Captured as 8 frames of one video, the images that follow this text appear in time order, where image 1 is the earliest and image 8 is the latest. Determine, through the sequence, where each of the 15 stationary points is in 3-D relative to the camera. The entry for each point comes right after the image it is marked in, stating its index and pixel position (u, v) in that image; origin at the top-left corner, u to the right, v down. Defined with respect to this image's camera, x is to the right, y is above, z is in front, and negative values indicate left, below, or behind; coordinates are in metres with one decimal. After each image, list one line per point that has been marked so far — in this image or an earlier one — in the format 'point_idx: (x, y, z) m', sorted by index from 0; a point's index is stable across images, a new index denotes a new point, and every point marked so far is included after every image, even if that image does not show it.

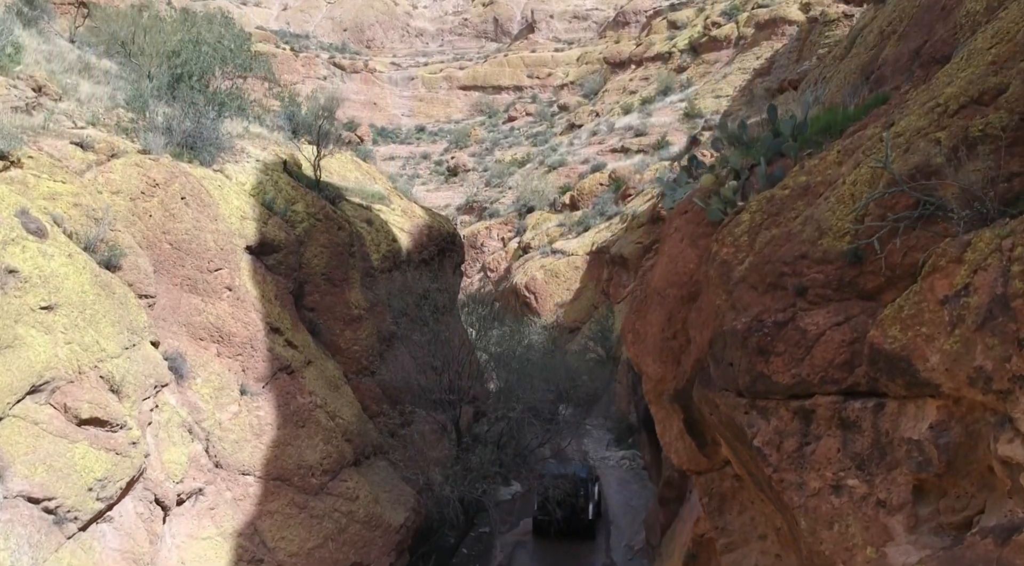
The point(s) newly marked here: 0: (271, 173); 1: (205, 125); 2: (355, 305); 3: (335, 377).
0: (-2.5, +1.1, +10.2) m
1: (-3.0, +1.6, +9.8) m
2: (-1.6, -0.2, +10.2) m
3: (-1.7, -0.9, +9.3) m
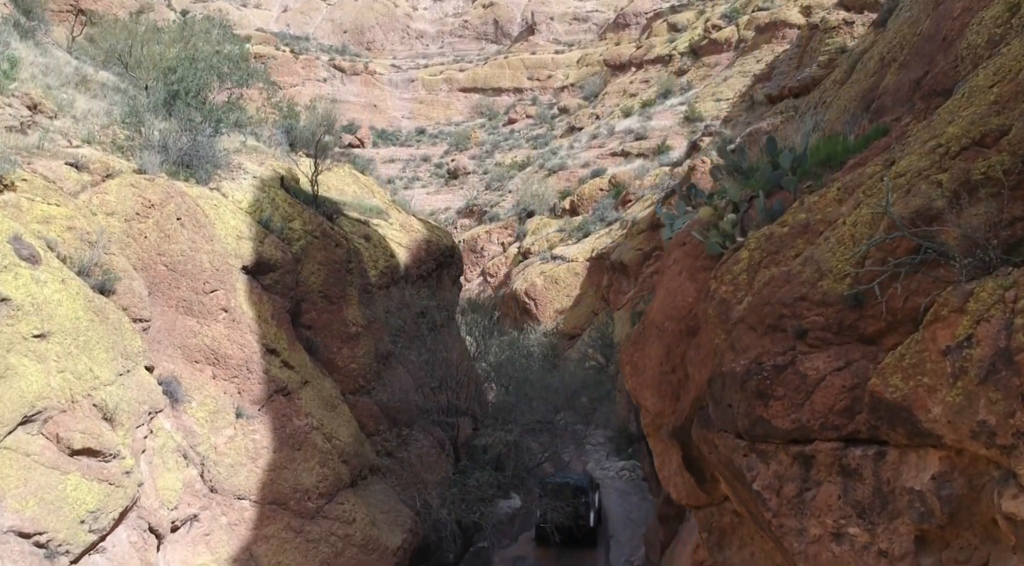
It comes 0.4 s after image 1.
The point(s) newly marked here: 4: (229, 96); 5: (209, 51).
0: (-2.5, +0.9, +10.1) m
1: (-3.0, +1.4, +9.7) m
2: (-1.6, -0.4, +10.2) m
3: (-1.7, -1.0, +9.2) m
4: (-4.0, +2.7, +14.1) m
5: (-5.0, +3.4, +15.8) m
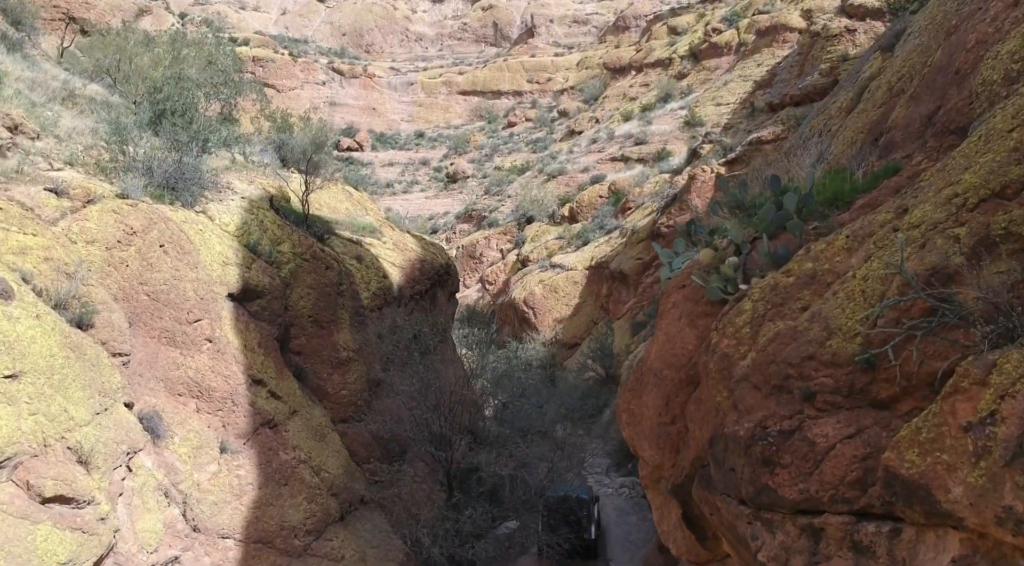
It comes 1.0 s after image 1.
0: (-2.5, +0.7, +9.9) m
1: (-3.1, +1.1, +9.4) m
2: (-1.7, -0.6, +9.9) m
3: (-1.7, -1.3, +9.0) m
4: (-4.1, +2.4, +13.9) m
5: (-5.0, +3.1, +15.5) m
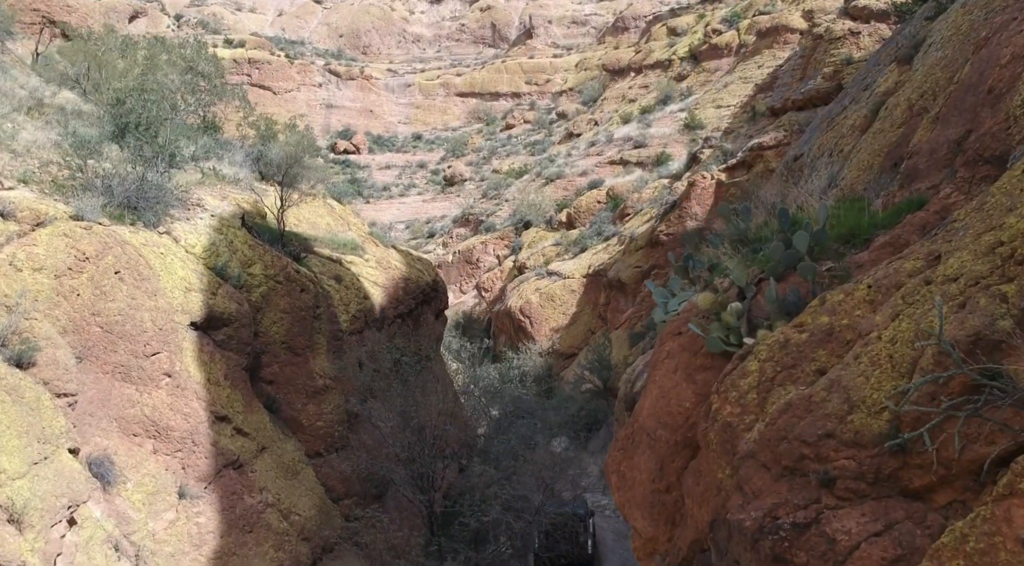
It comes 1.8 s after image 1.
0: (-2.7, +0.5, +9.3) m
1: (-3.2, +0.9, +8.8) m
2: (-1.8, -0.9, +9.3) m
3: (-1.8, -1.5, +8.4) m
4: (-4.2, +2.2, +13.3) m
5: (-5.1, +2.9, +14.9) m
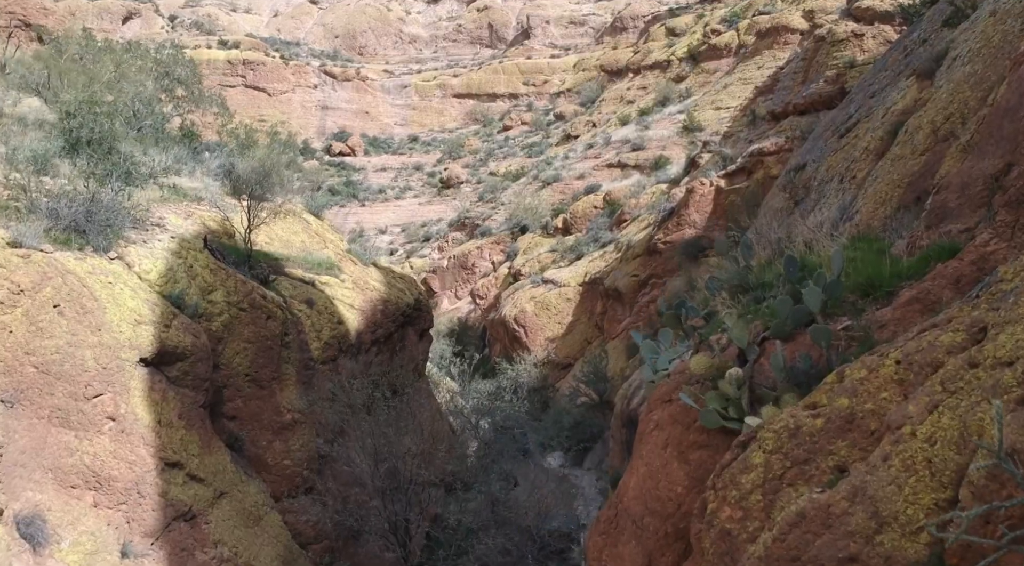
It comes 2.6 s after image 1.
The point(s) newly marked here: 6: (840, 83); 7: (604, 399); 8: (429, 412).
0: (-2.8, +0.2, +8.6) m
1: (-3.4, +0.7, +8.1) m
2: (-2.0, -1.1, +8.6) m
3: (-2.0, -1.7, +7.7) m
4: (-4.4, +2.0, +12.6) m
5: (-5.3, +2.7, +14.2) m
6: (+5.9, +3.6, +17.8) m
7: (+1.7, -2.1, +18.4) m
8: (-0.8, -1.2, +9.5) m
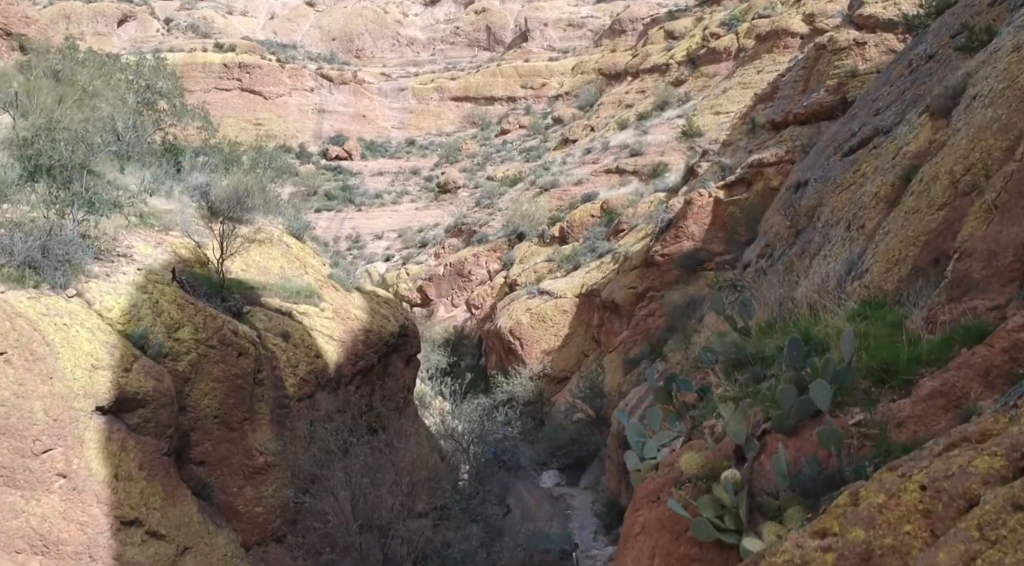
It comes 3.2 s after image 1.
0: (-2.9, -0.1, +8.1) m
1: (-3.5, +0.4, +7.7) m
2: (-2.1, -1.4, +8.2) m
3: (-2.1, -2.0, +7.2) m
4: (-4.5, +1.7, +12.1) m
5: (-5.4, +2.4, +13.8) m
6: (+5.8, +3.3, +17.3) m
7: (+1.6, -2.4, +17.9) m
8: (-0.9, -1.5, +9.0) m
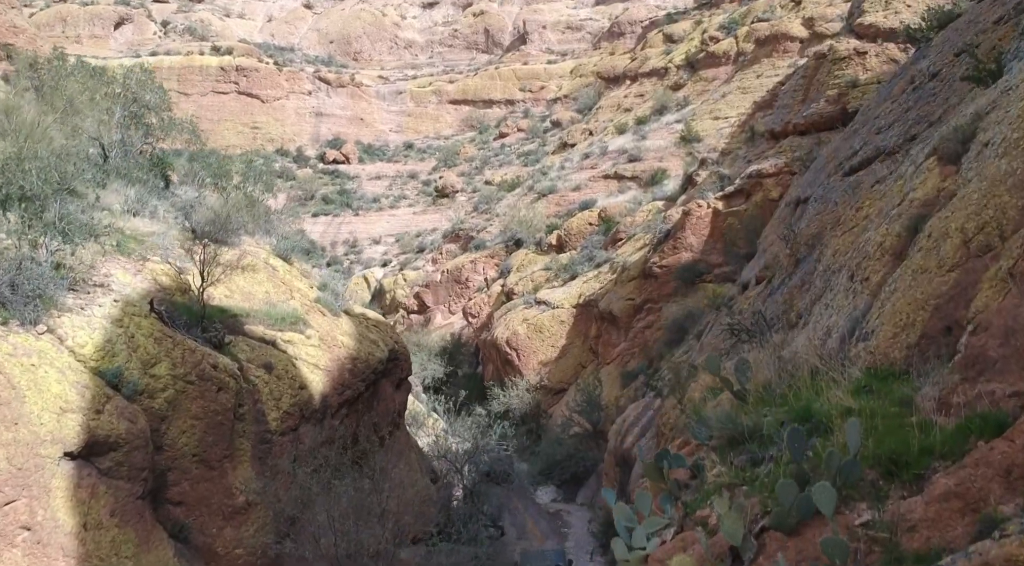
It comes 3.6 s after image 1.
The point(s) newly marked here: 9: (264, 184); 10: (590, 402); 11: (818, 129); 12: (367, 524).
0: (-3.0, -0.3, +7.8) m
1: (-3.6, +0.1, +7.4) m
2: (-2.2, -1.7, +7.9) m
3: (-2.2, -2.3, +6.9) m
4: (-4.6, +1.4, +11.8) m
5: (-5.5, +2.1, +13.5) m
6: (+5.7, +3.1, +17.0) m
7: (+1.5, -2.7, +17.6) m
8: (-1.0, -1.8, +8.7) m
9: (-4.2, +1.7, +16.8) m
10: (+1.4, -2.2, +18.1) m
11: (+5.4, +2.7, +17.5) m
12: (-1.2, -1.9, +7.9) m
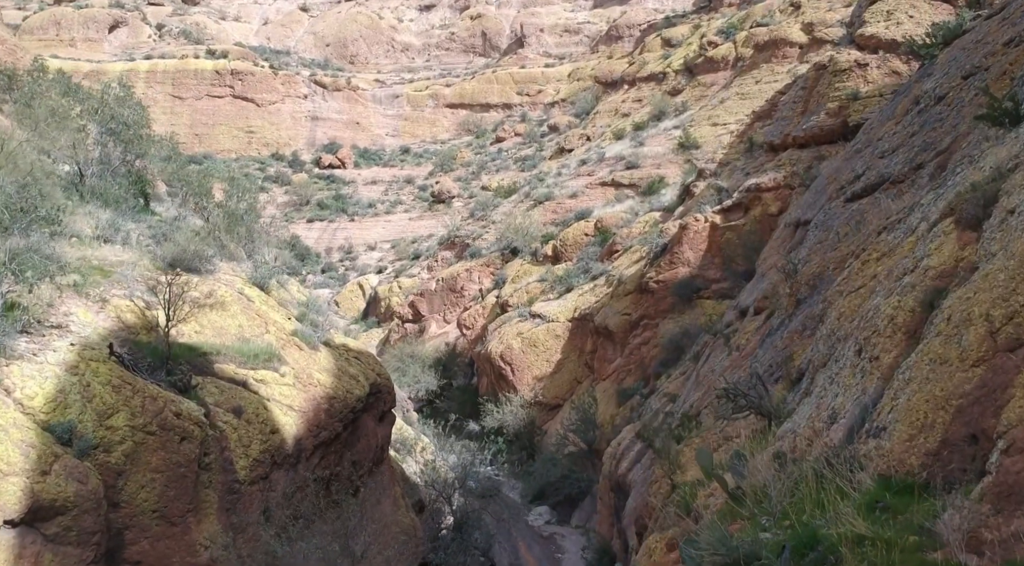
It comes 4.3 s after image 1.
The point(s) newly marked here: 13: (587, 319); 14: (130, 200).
0: (-3.2, -0.6, +7.3) m
1: (-3.7, -0.2, +6.9) m
2: (-2.3, -2.0, +7.4) m
3: (-2.3, -2.6, +6.4) m
4: (-4.7, +1.1, +11.3) m
5: (-5.7, +1.8, +13.0) m
6: (+5.5, +2.7, +16.6) m
7: (+1.4, -3.0, +17.1) m
8: (-1.2, -2.1, +8.3) m
9: (-4.3, +1.4, +16.3) m
10: (+1.3, -2.6, +17.6) m
11: (+5.3, +2.4, +17.1) m
12: (-1.3, -2.2, +7.4) m
13: (+1.5, -0.9, +21.0) m
14: (-5.1, +1.2, +13.2) m
